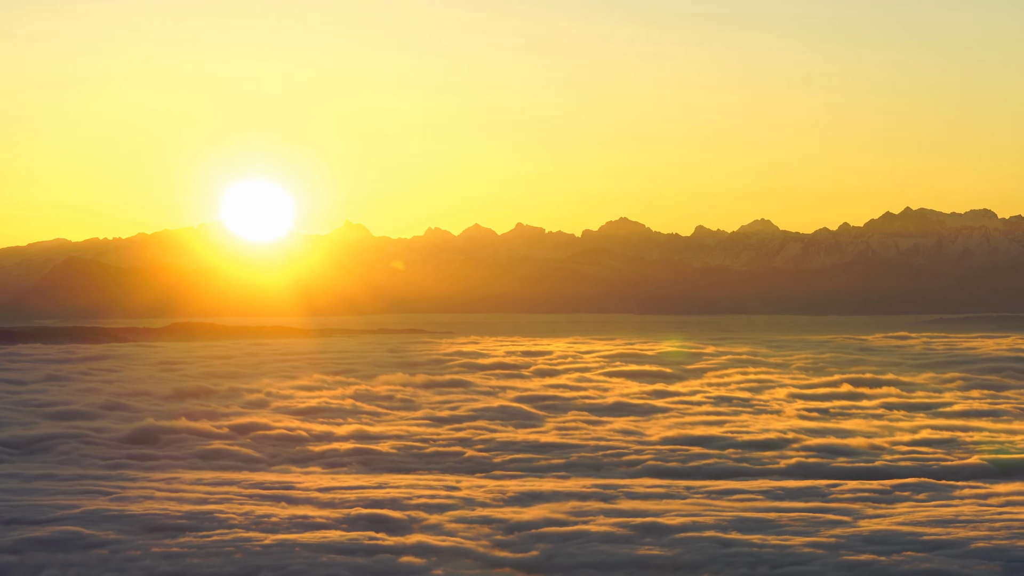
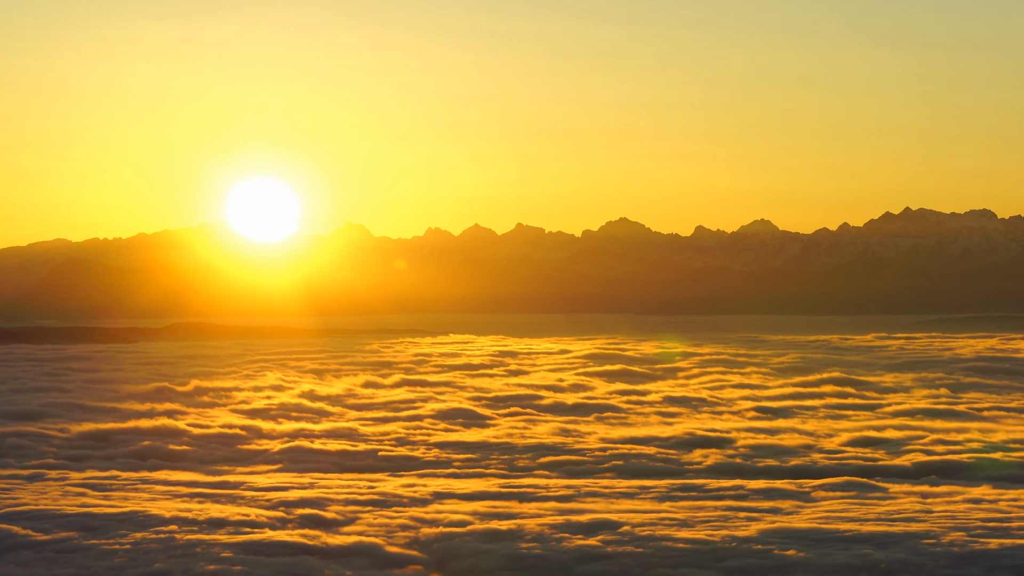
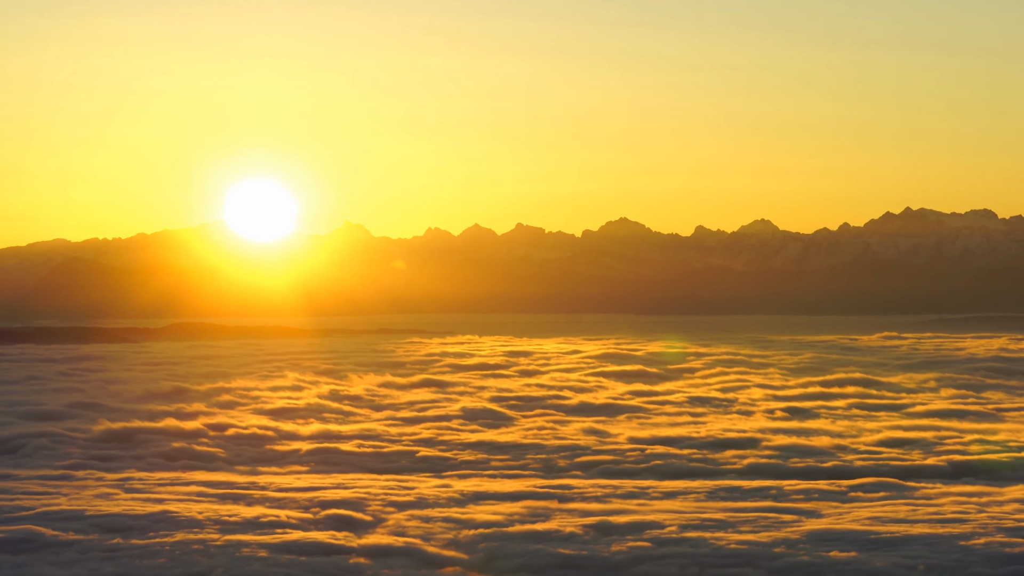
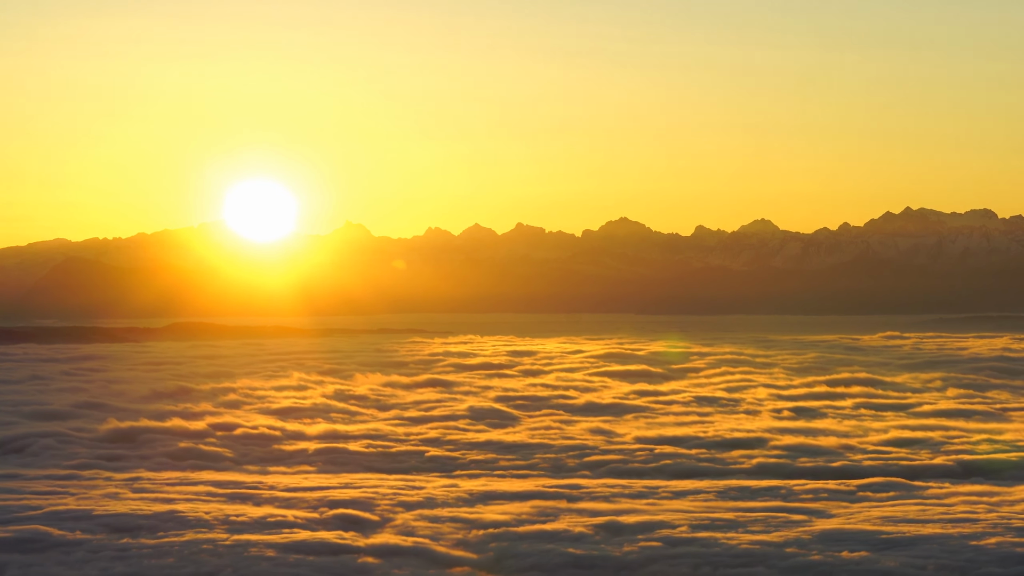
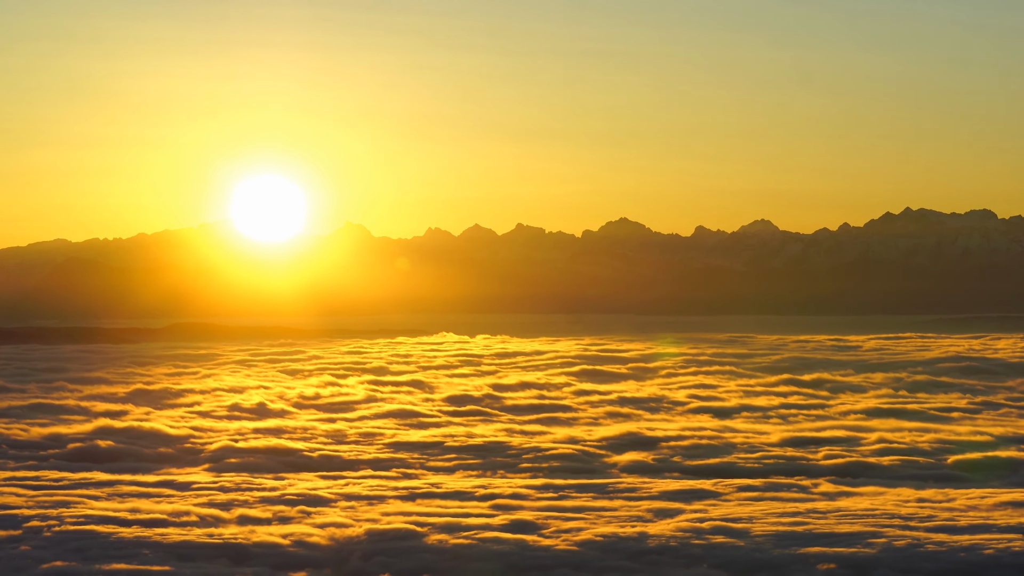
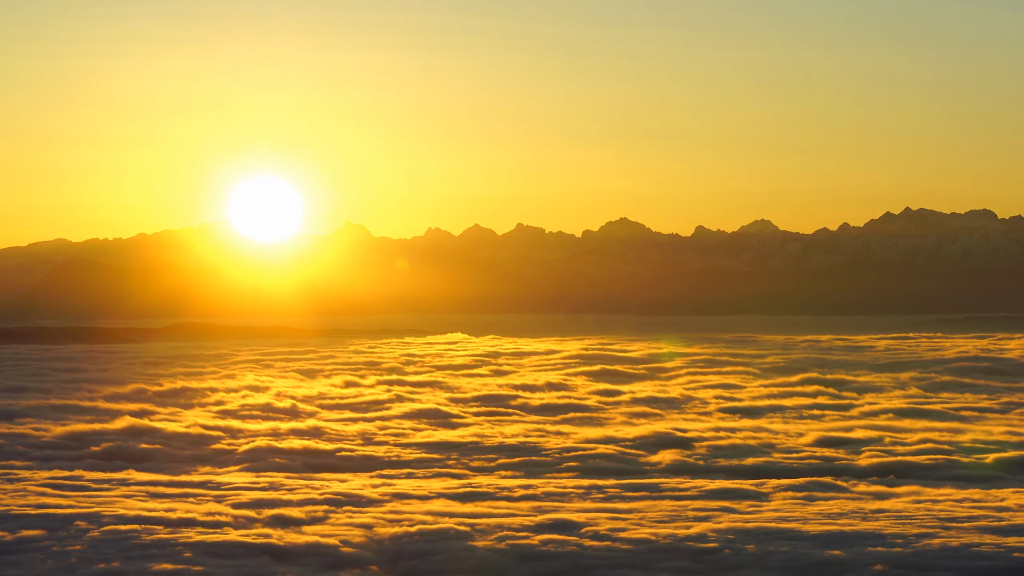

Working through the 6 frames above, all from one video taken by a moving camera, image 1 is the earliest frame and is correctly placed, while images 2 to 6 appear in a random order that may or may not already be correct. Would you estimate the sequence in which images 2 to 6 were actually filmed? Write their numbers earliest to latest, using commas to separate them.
4, 3, 2, 6, 5
